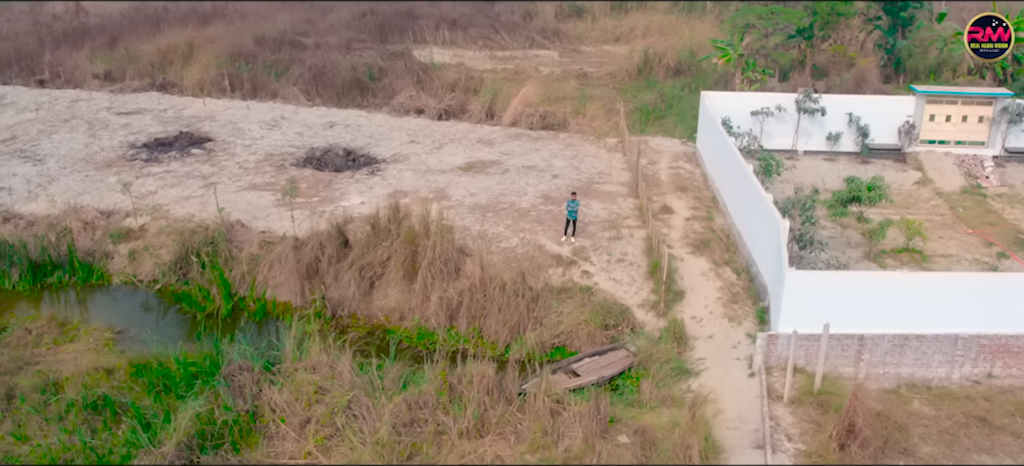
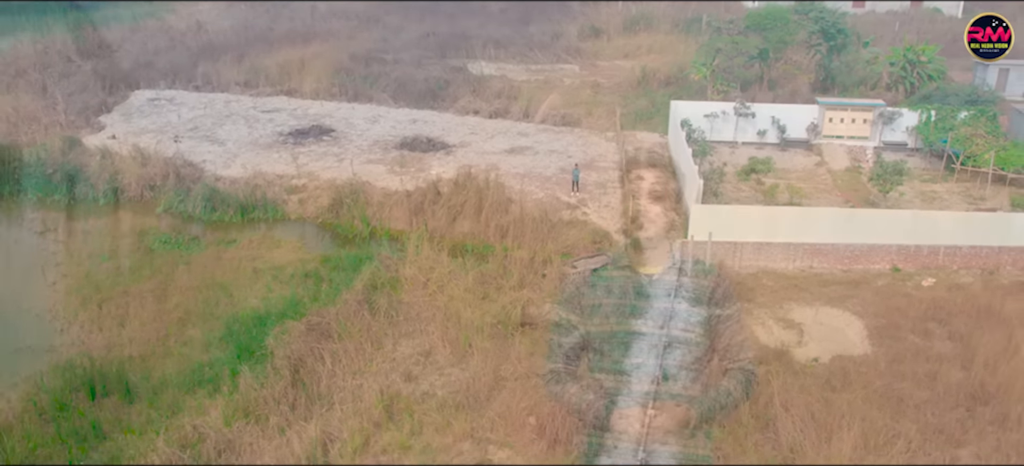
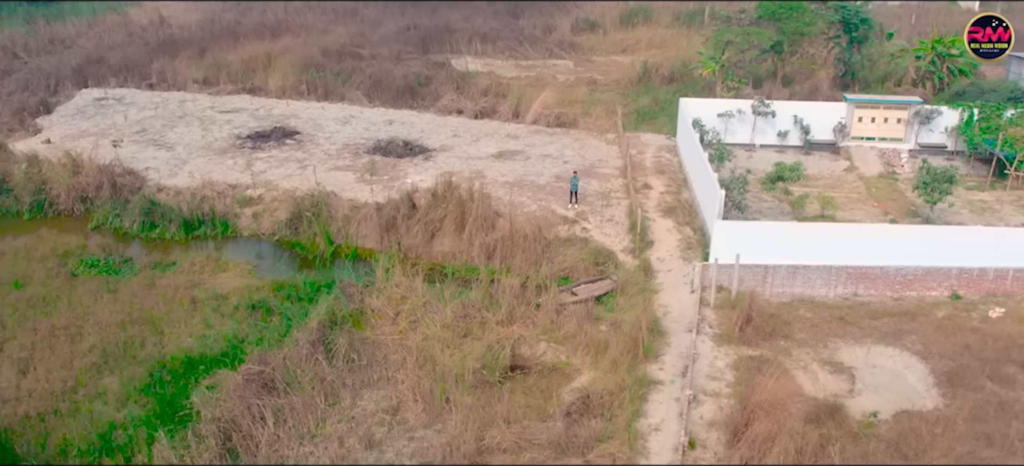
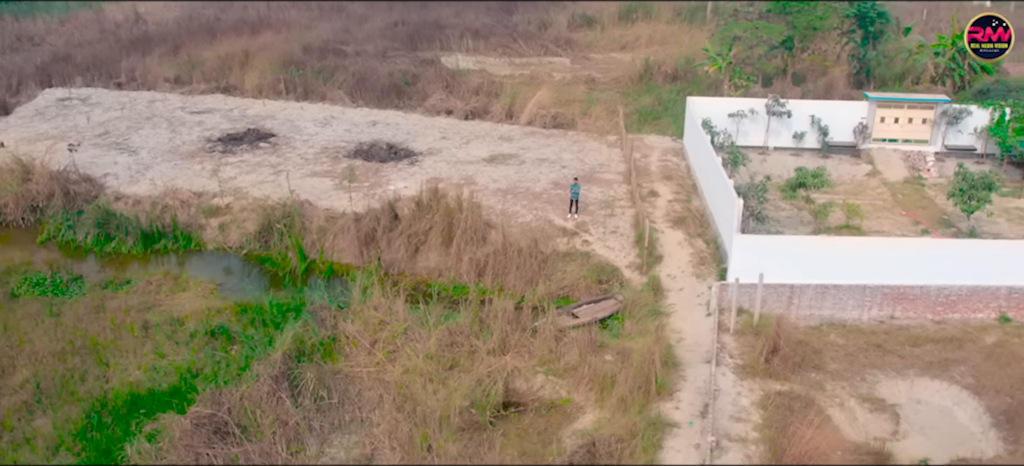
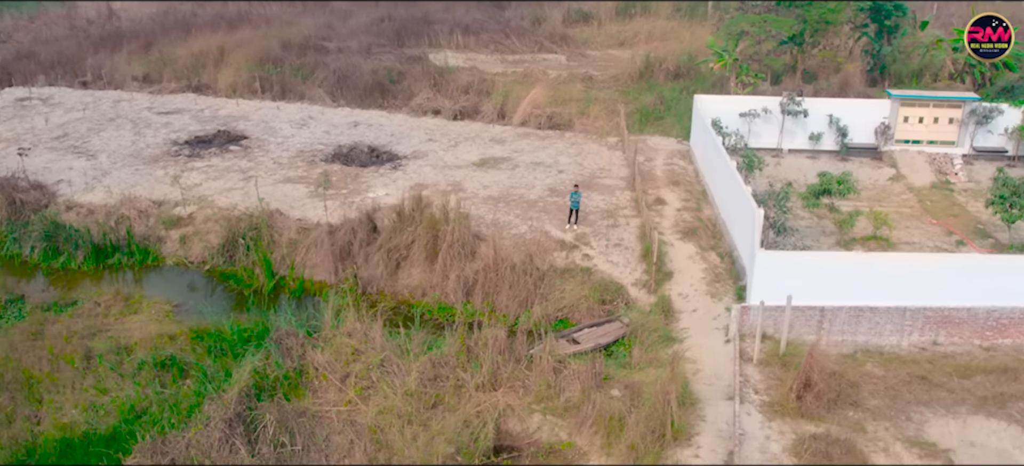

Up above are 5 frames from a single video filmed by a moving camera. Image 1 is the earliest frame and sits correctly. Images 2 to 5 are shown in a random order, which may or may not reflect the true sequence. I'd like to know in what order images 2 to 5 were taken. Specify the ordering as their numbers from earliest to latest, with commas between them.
5, 4, 3, 2
